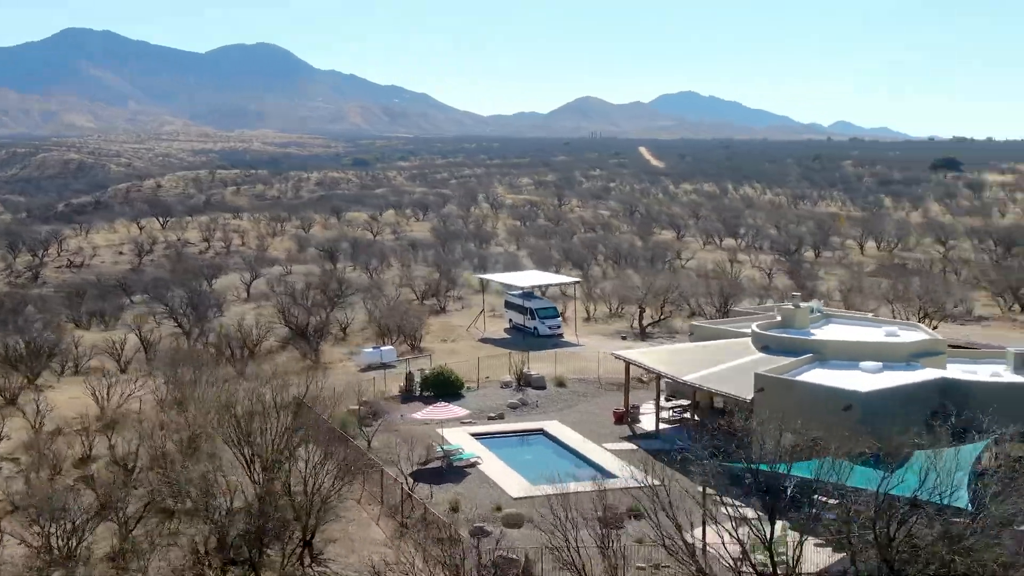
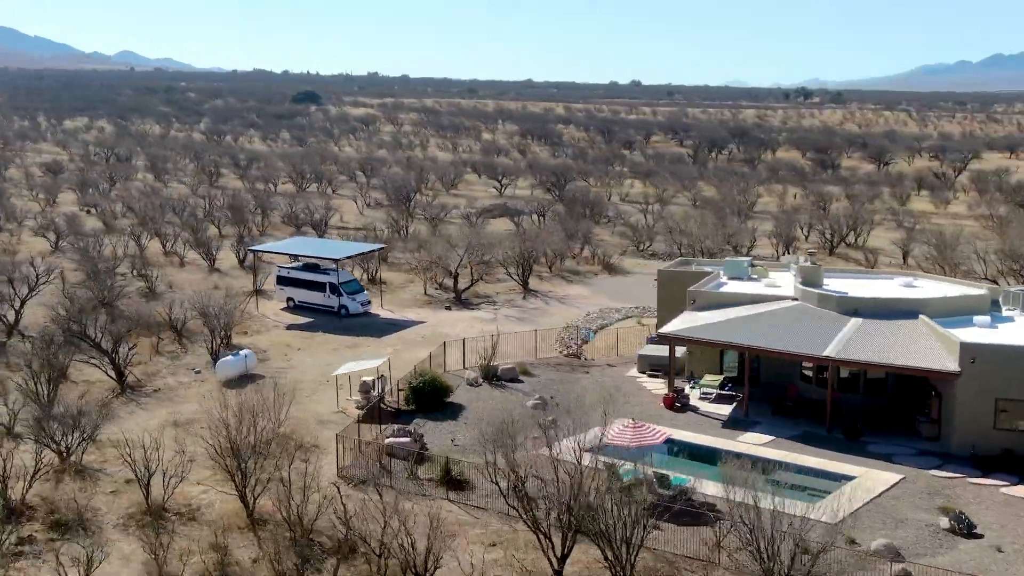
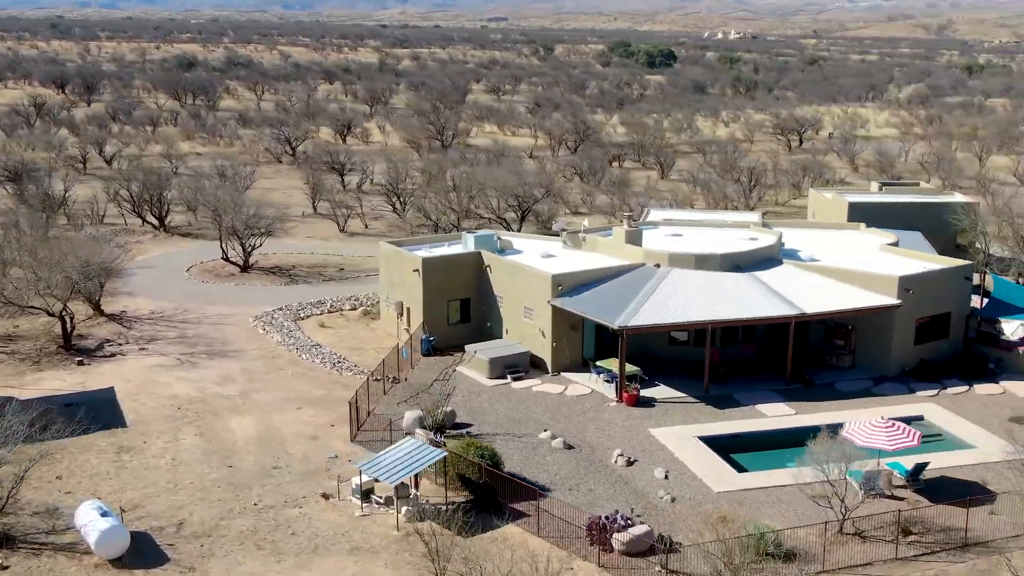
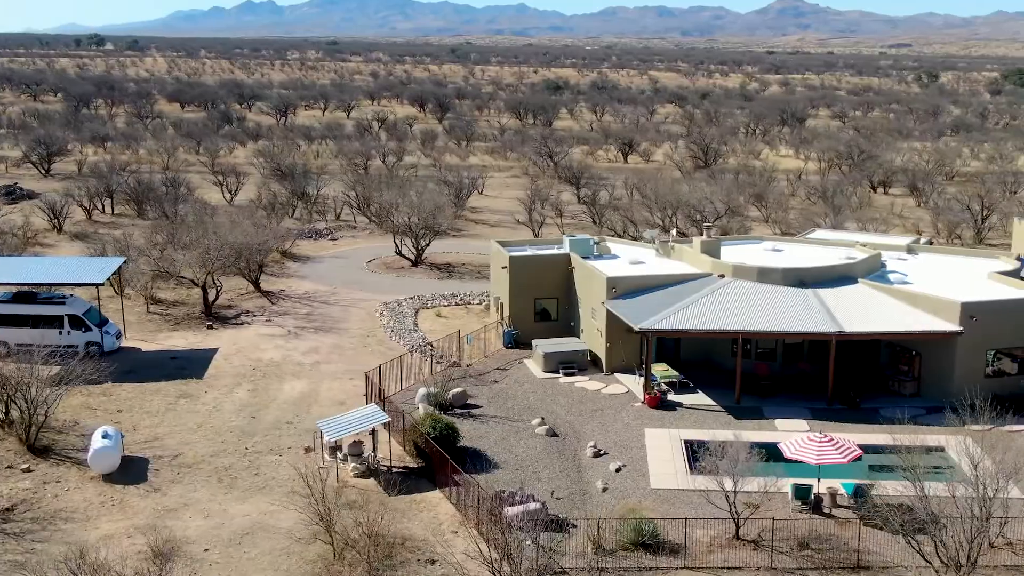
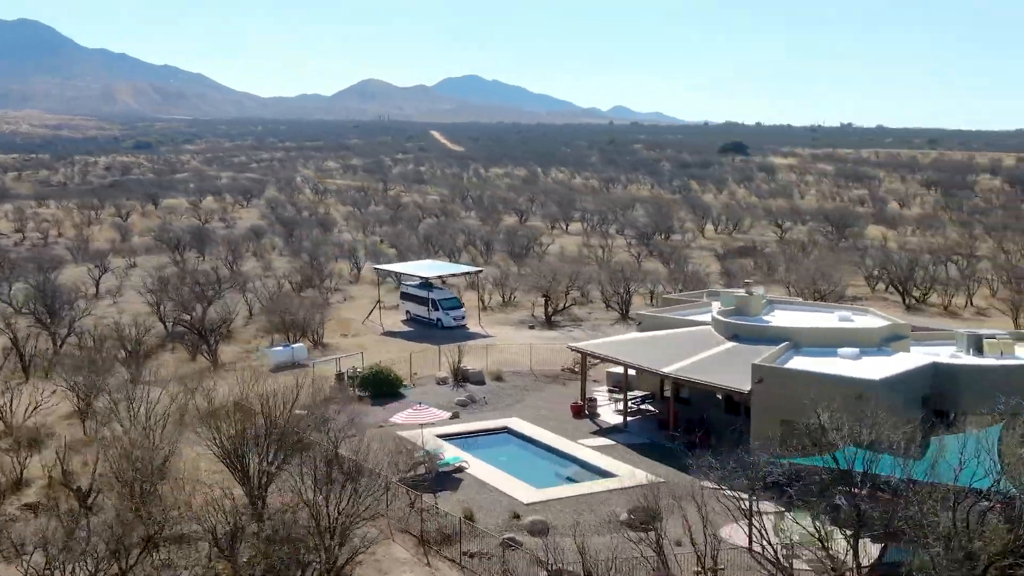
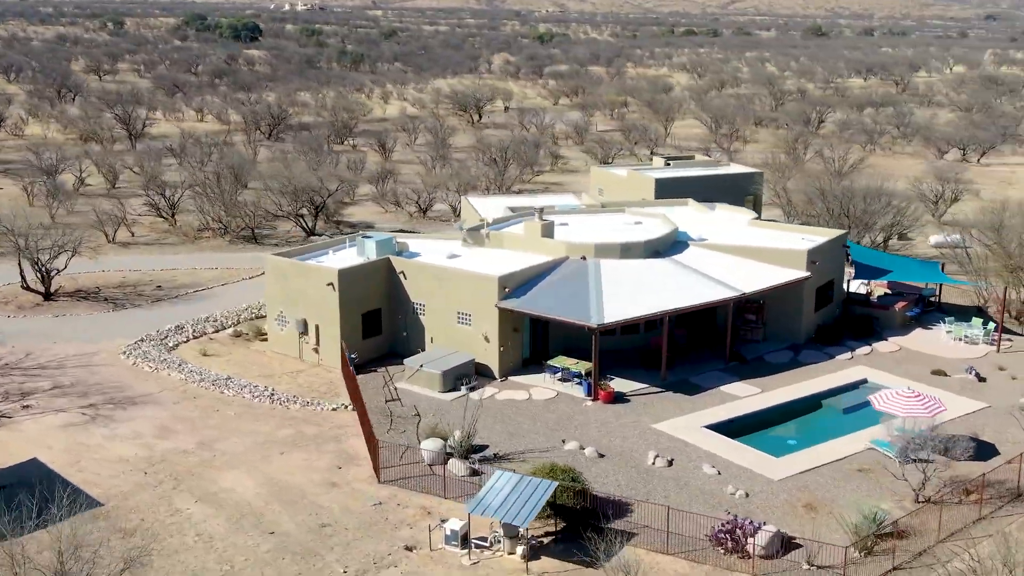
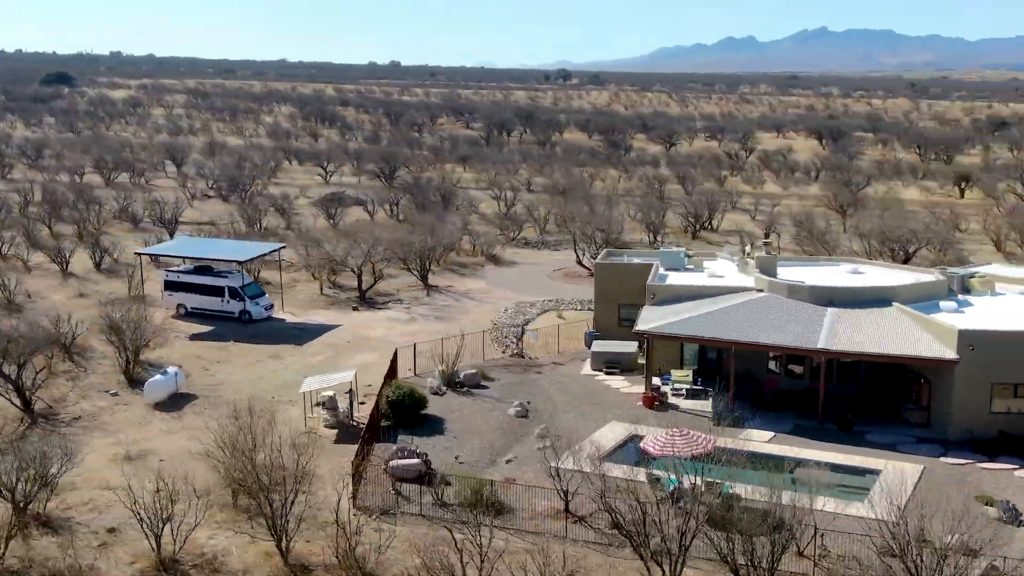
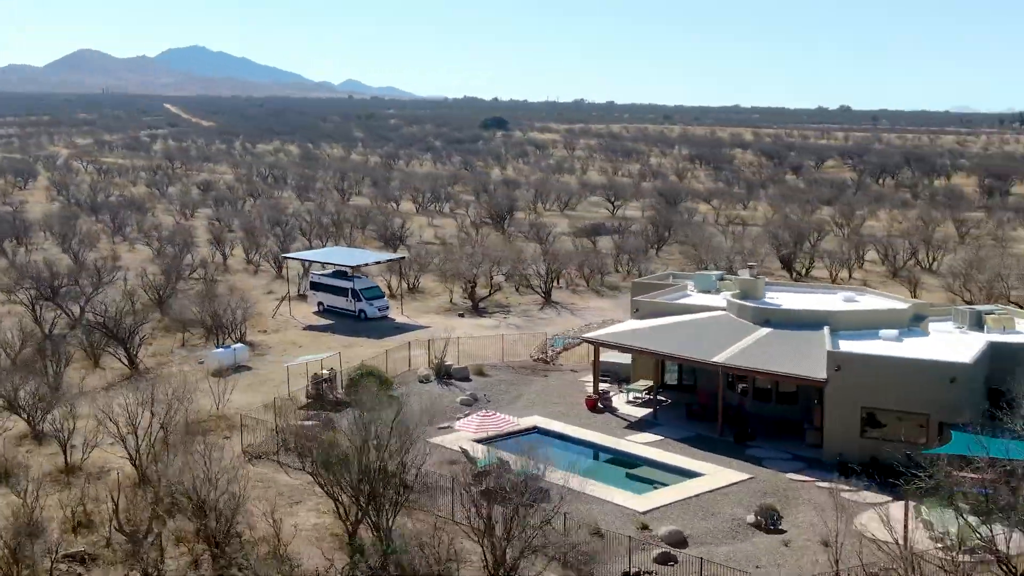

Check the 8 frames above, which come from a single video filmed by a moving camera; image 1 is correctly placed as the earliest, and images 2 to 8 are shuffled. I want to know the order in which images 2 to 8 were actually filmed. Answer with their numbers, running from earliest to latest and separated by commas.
5, 8, 2, 7, 4, 3, 6
